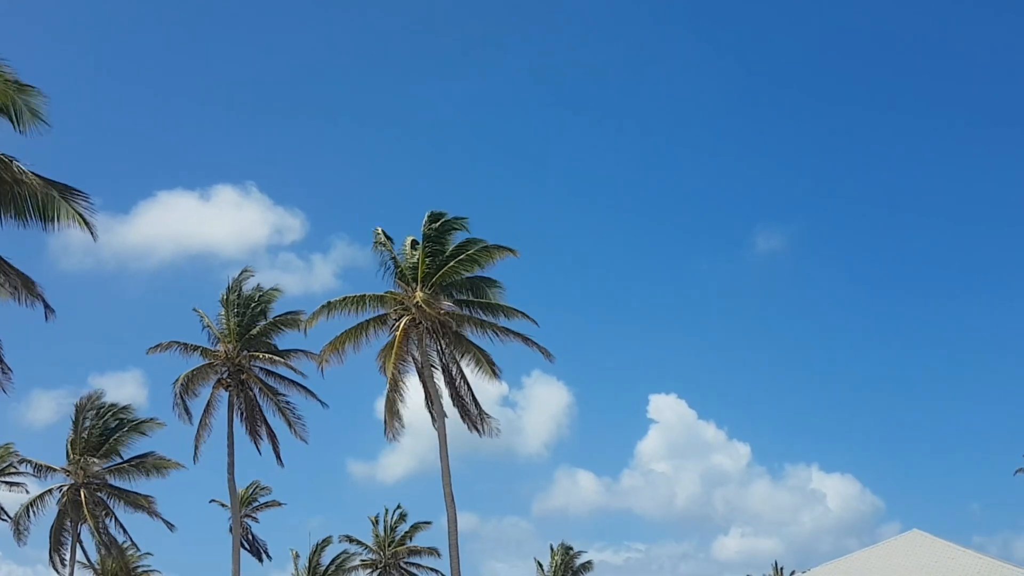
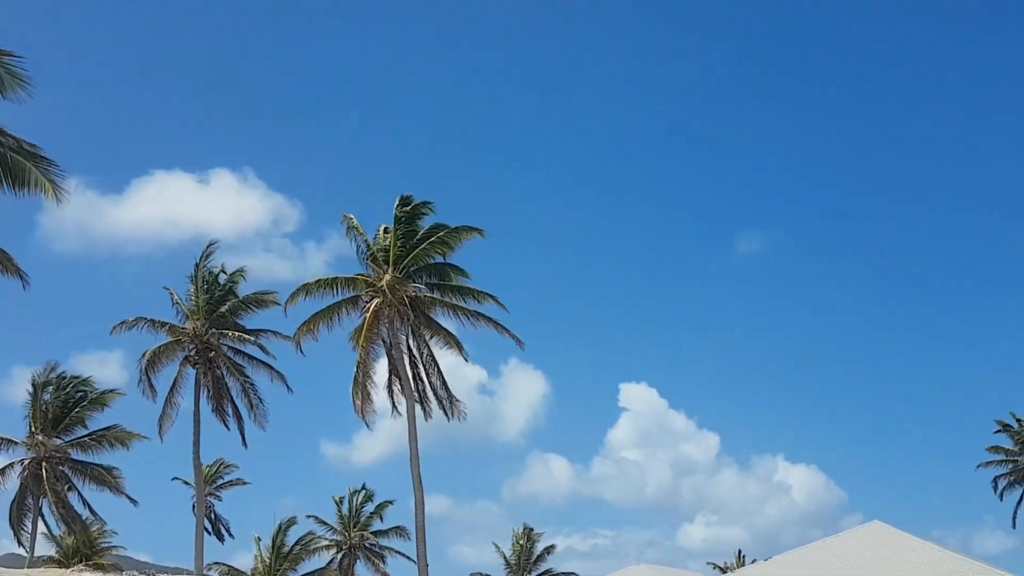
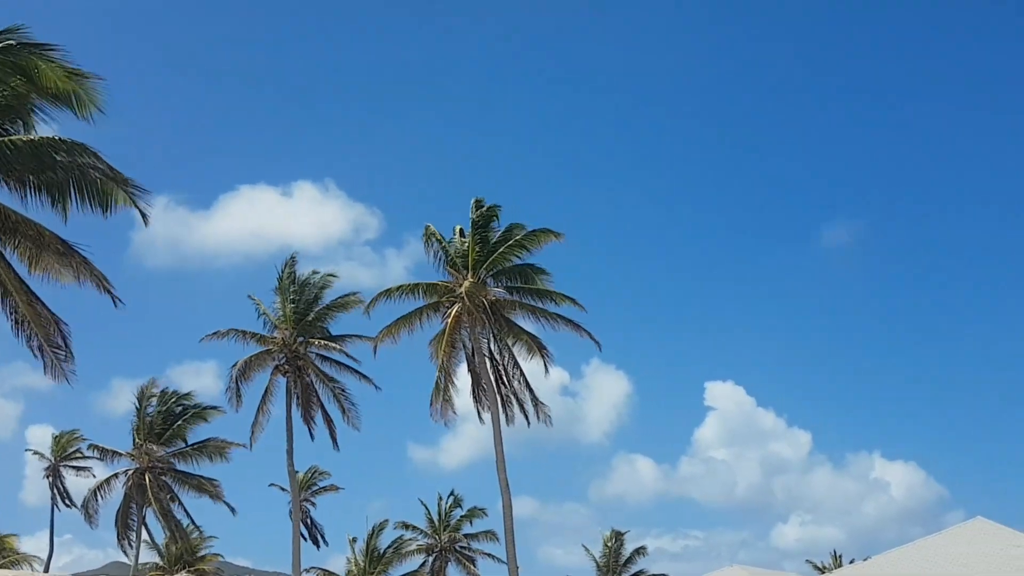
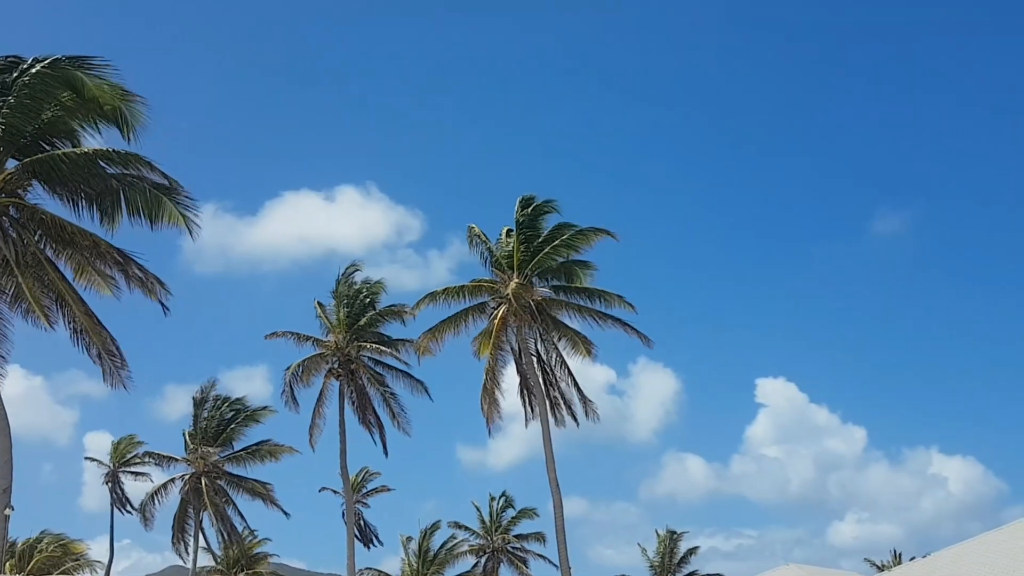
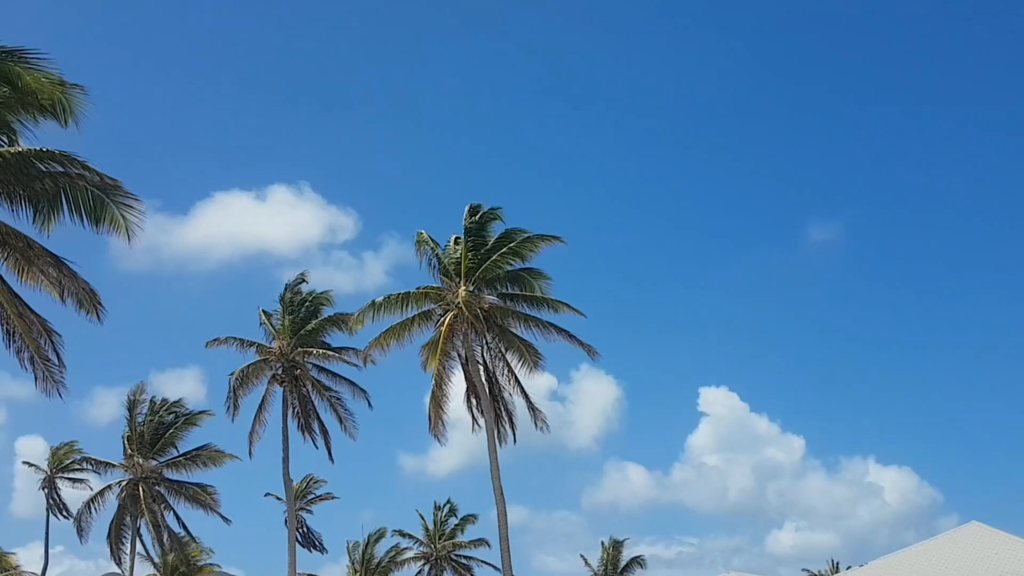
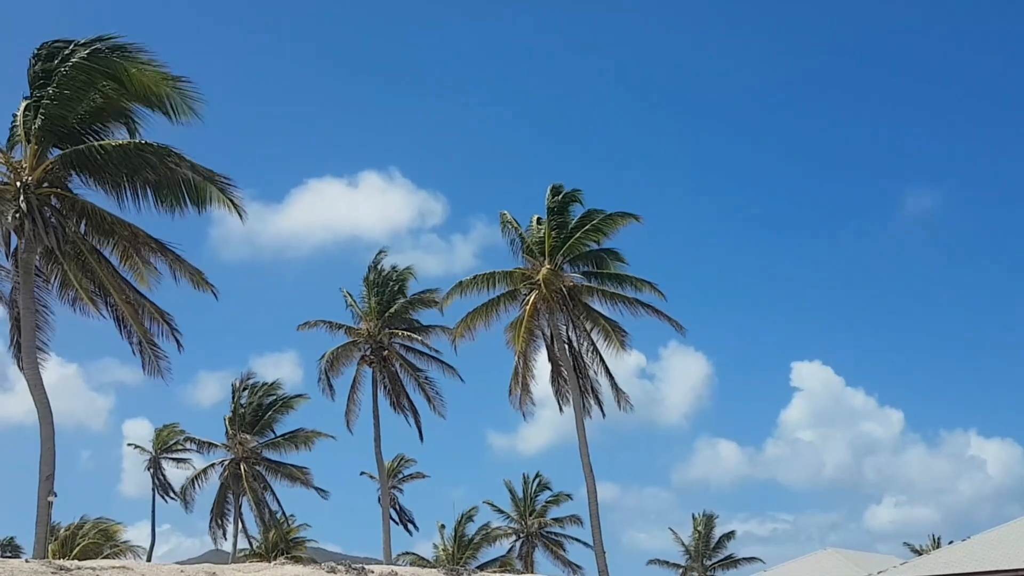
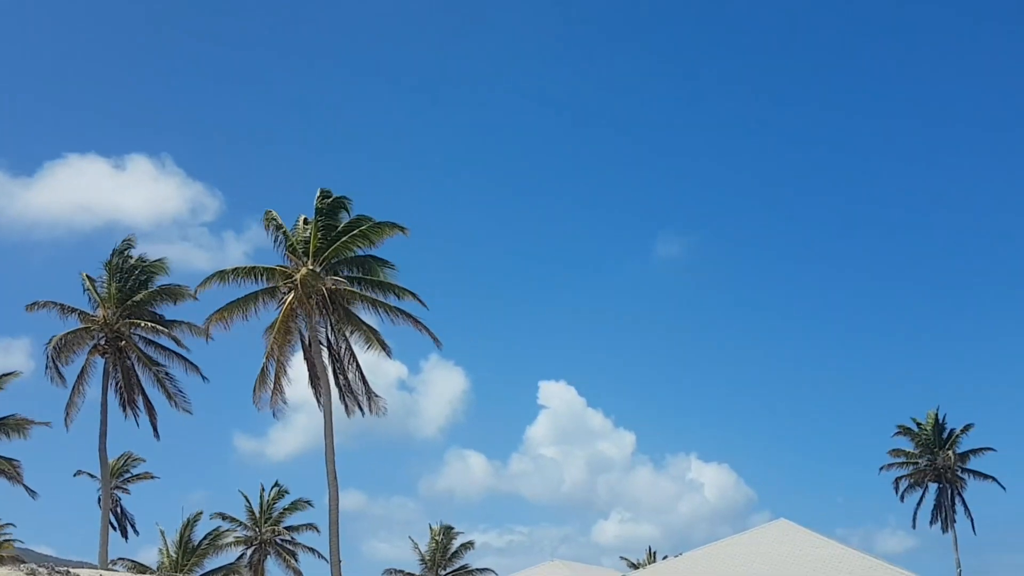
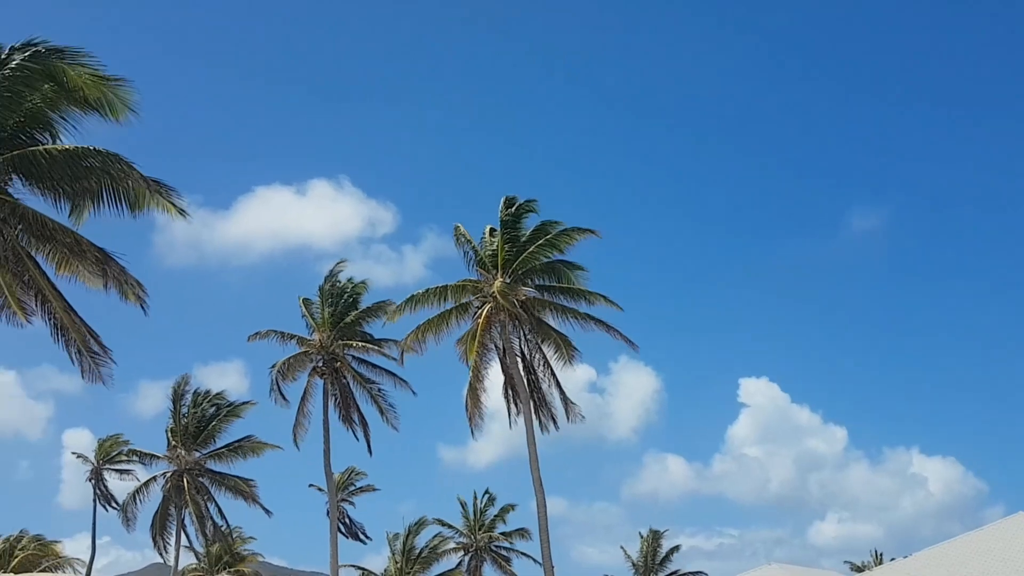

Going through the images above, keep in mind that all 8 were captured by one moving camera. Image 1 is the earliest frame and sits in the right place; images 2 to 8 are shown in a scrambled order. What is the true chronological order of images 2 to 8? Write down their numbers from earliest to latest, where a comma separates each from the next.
5, 8, 6, 4, 3, 2, 7
